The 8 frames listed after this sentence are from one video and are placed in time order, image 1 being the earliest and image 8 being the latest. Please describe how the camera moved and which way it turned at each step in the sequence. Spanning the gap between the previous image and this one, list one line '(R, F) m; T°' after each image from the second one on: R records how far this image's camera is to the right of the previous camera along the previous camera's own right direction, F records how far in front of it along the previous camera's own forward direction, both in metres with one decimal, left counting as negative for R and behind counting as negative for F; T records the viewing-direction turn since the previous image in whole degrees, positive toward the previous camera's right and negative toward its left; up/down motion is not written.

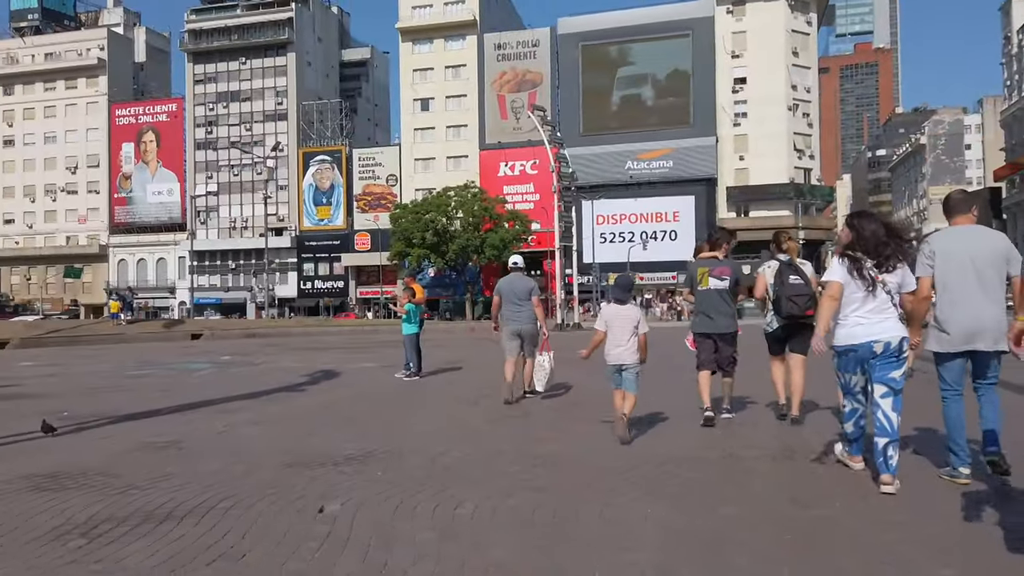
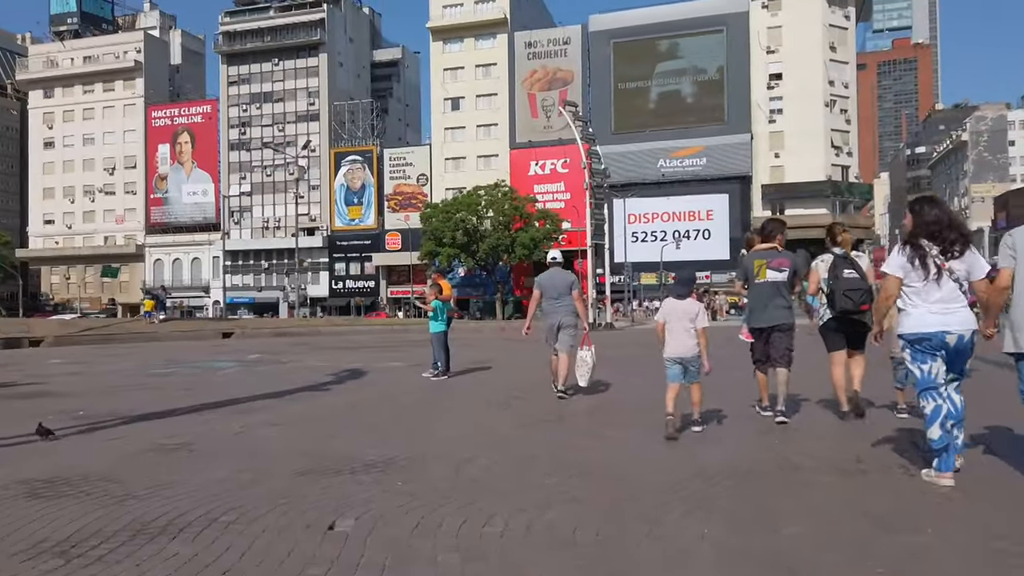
(0.0, +0.4) m; -2°
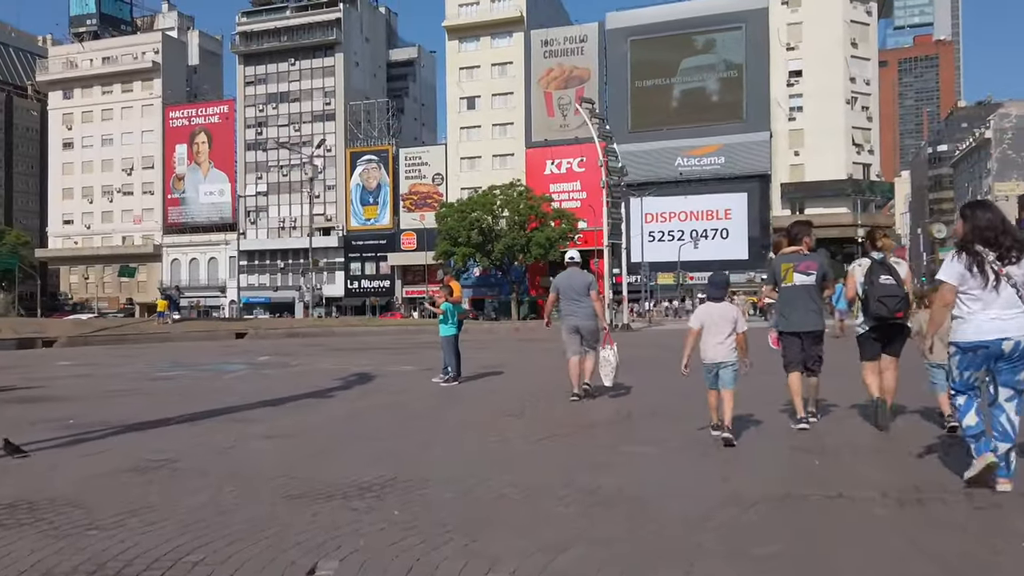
(0.0, +0.5) m; -1°
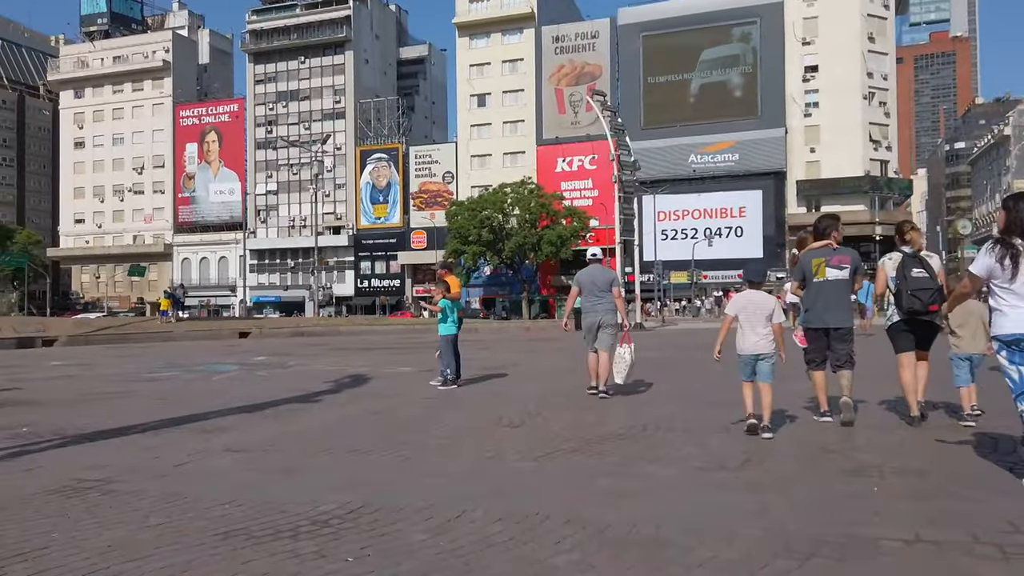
(+0.1, +0.8) m; -1°
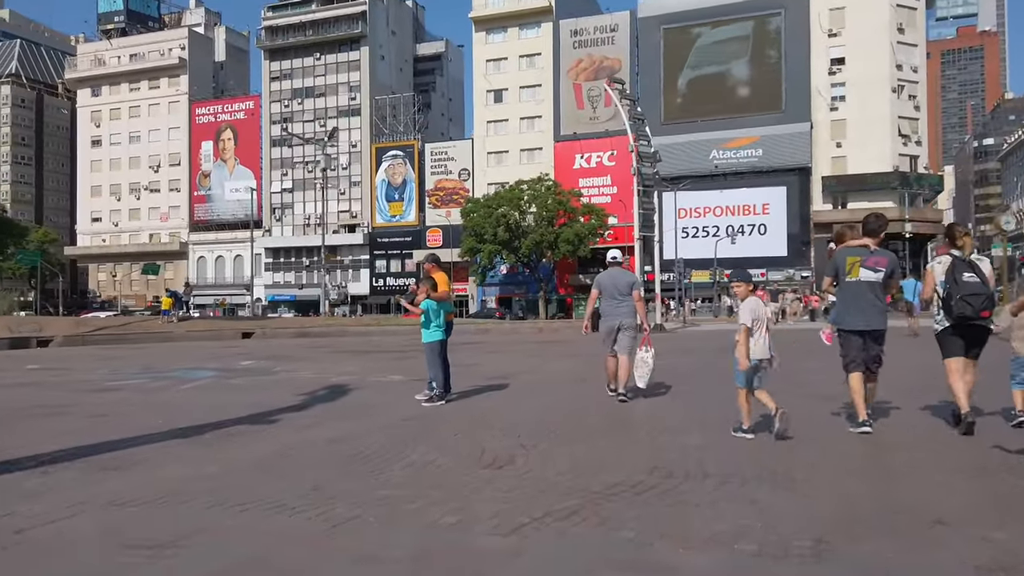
(+0.2, +1.4) m; -1°
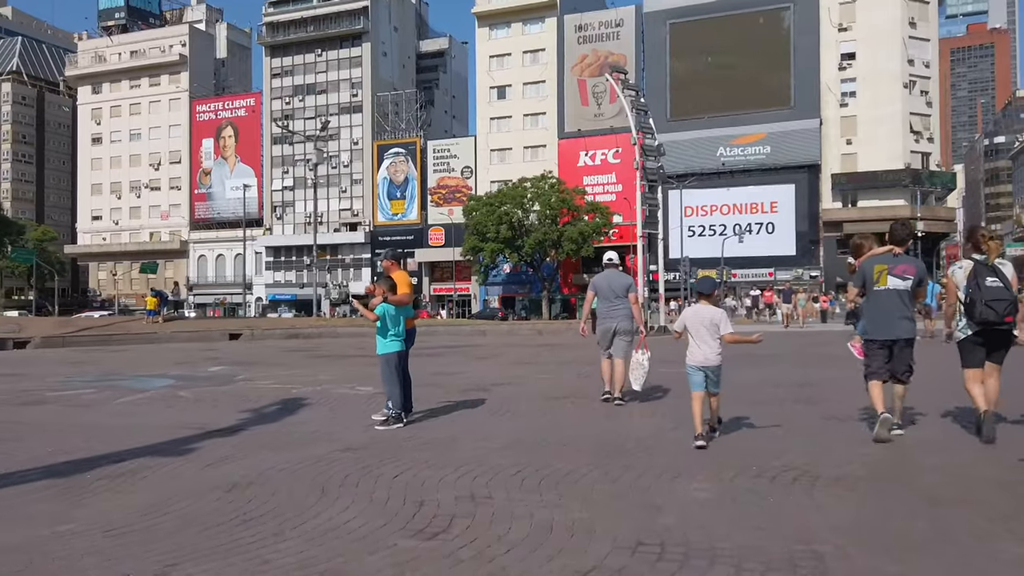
(+0.3, +1.2) m; 0°
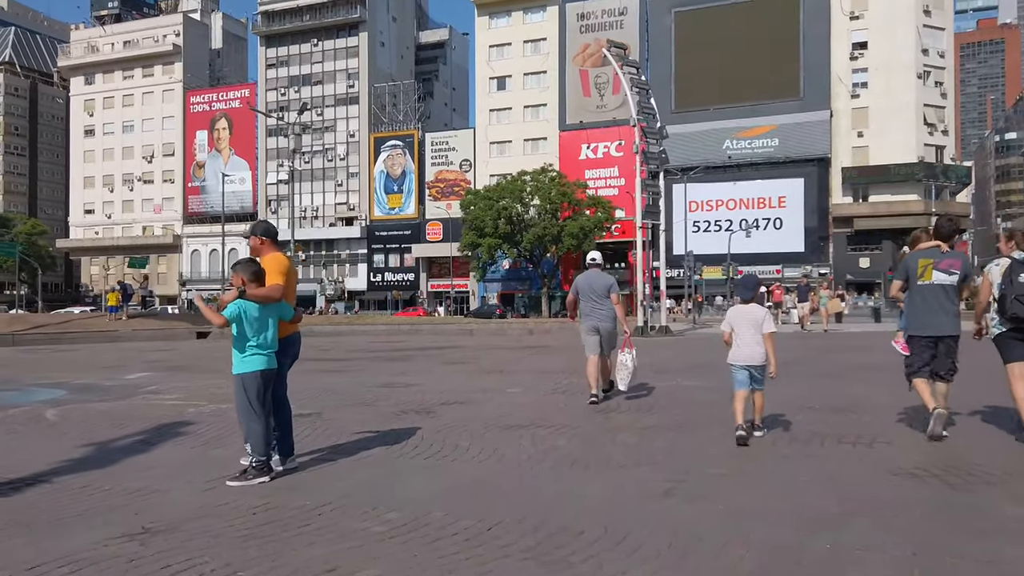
(+0.4, +2.1) m; 0°
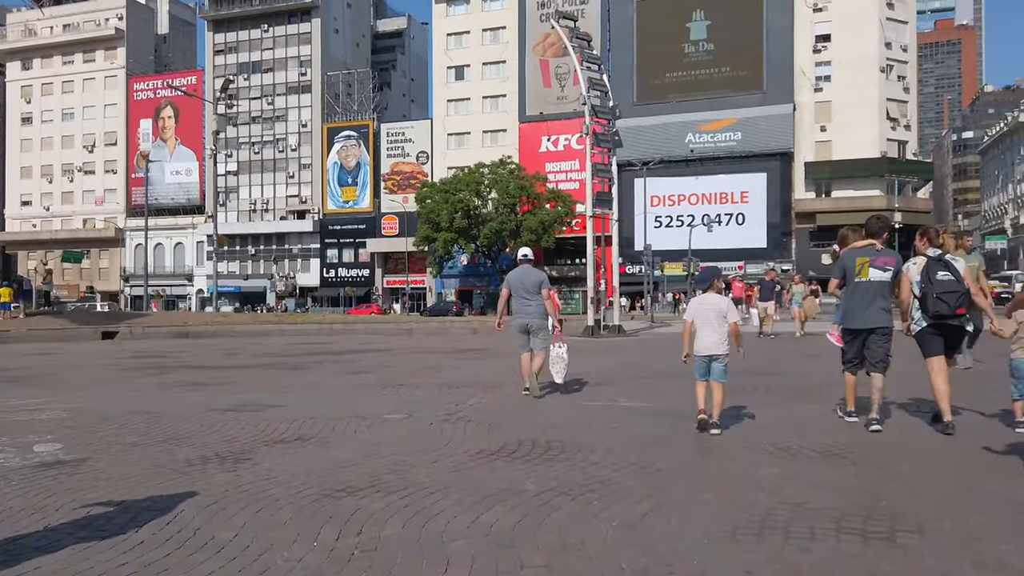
(+0.7, +2.2) m; +2°
